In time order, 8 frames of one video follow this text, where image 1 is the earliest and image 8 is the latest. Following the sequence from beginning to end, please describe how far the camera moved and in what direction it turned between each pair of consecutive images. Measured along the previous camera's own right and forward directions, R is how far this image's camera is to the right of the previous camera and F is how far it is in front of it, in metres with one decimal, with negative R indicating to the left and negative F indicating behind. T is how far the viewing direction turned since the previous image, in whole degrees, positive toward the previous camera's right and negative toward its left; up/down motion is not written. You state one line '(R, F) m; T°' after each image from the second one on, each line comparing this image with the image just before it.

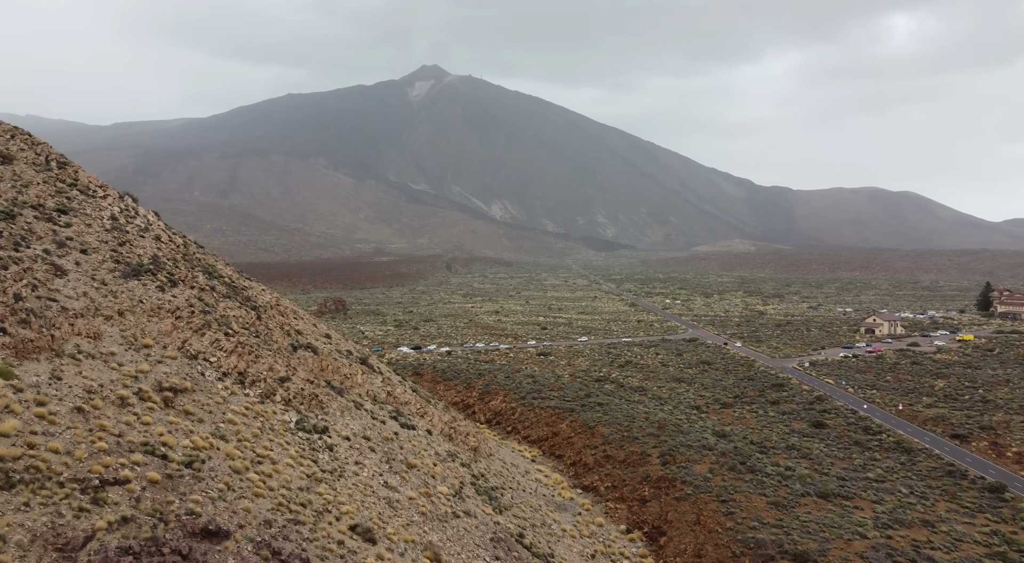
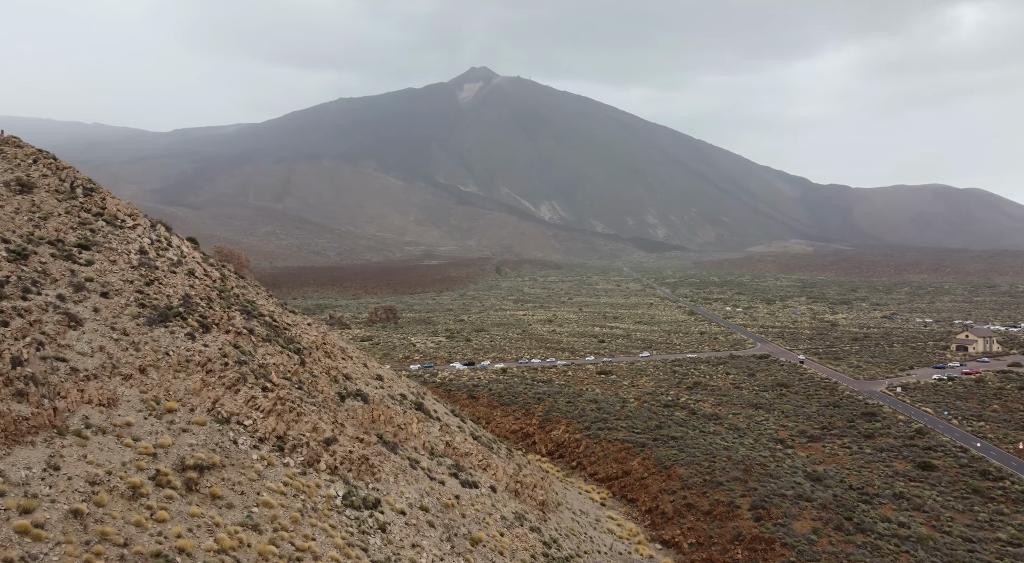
(-0.5, +1.9) m; -4°
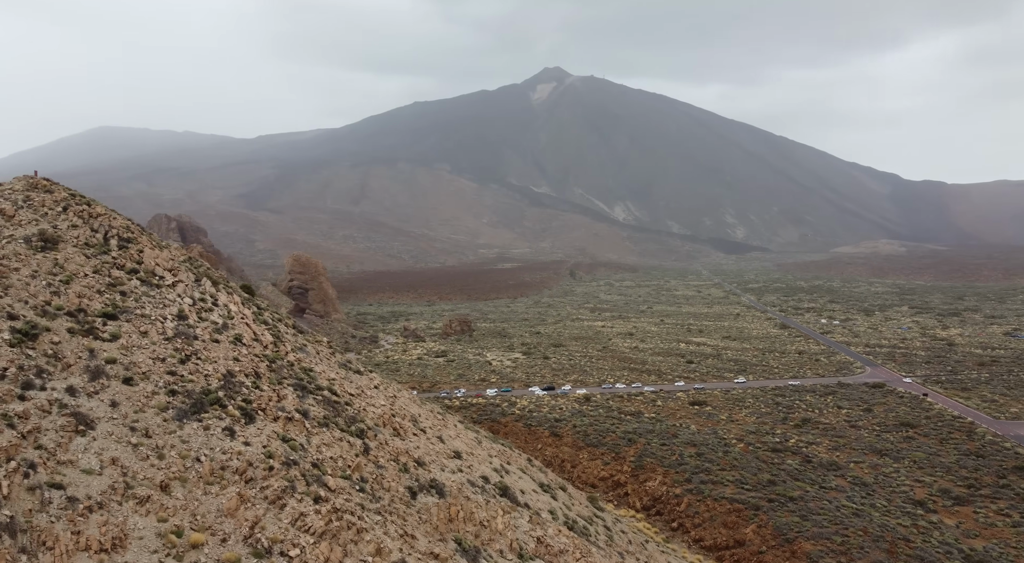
(-0.5, +2.3) m; -6°
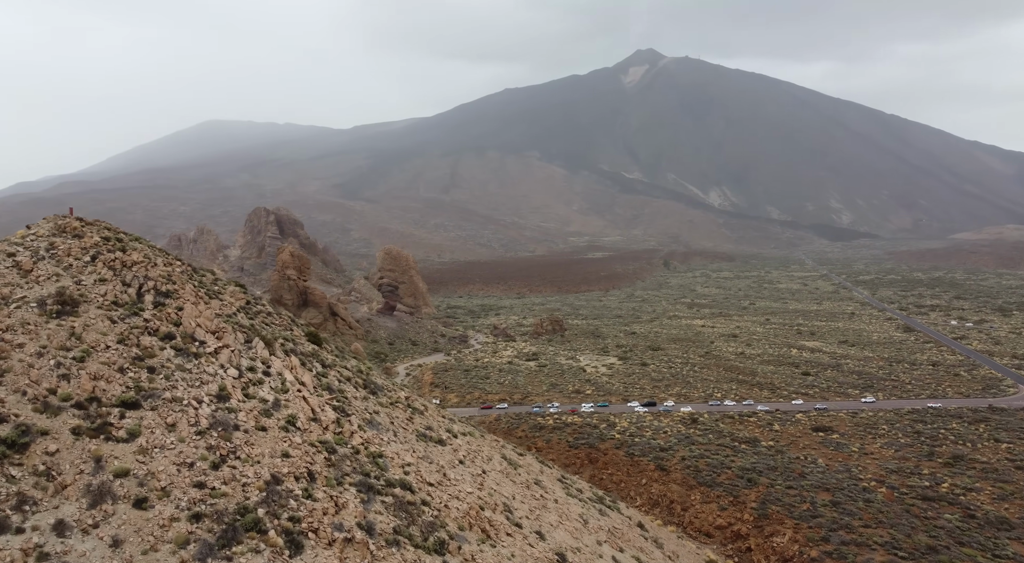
(-0.4, +2.4) m; -7°
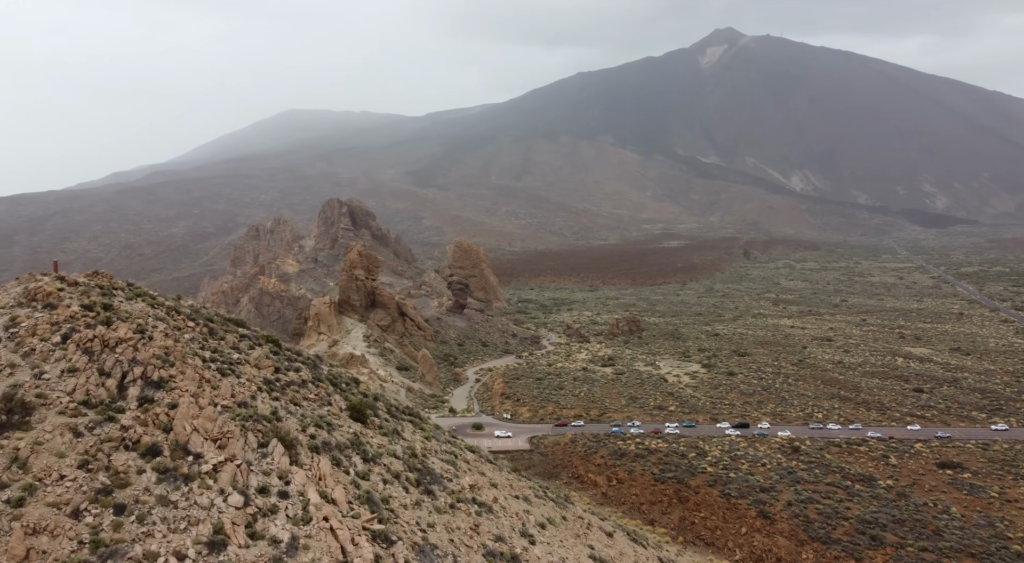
(-0.3, +2.5) m; -6°
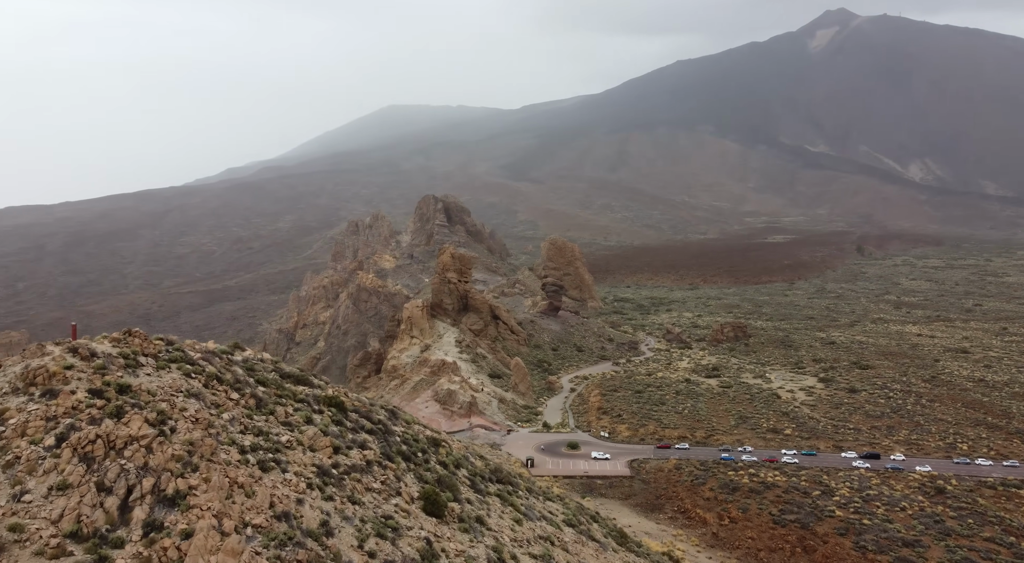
(-0.2, +1.9) m; -7°
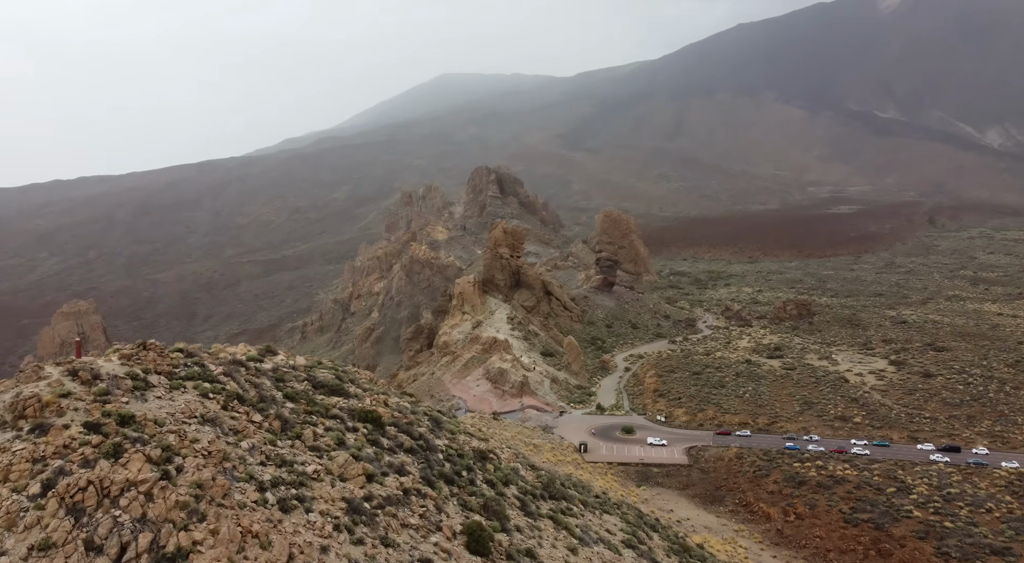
(0.0, +1.0) m; -4°
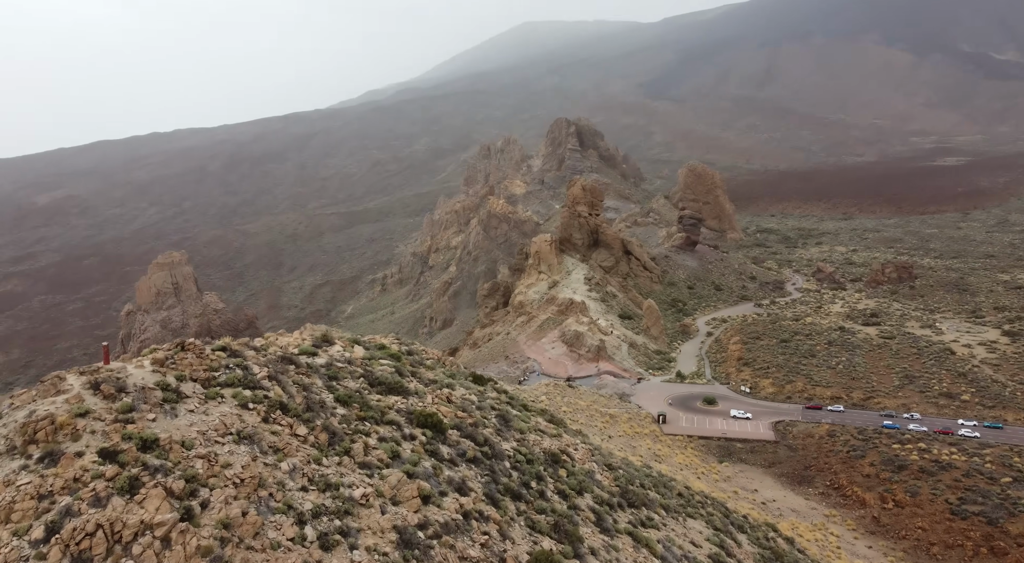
(0.0, +1.0) m; -6°
